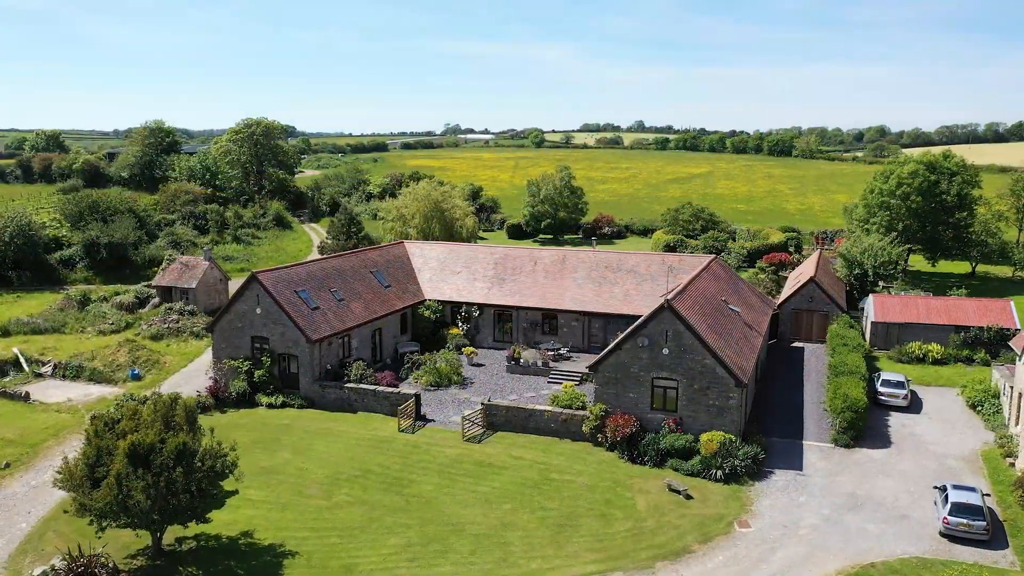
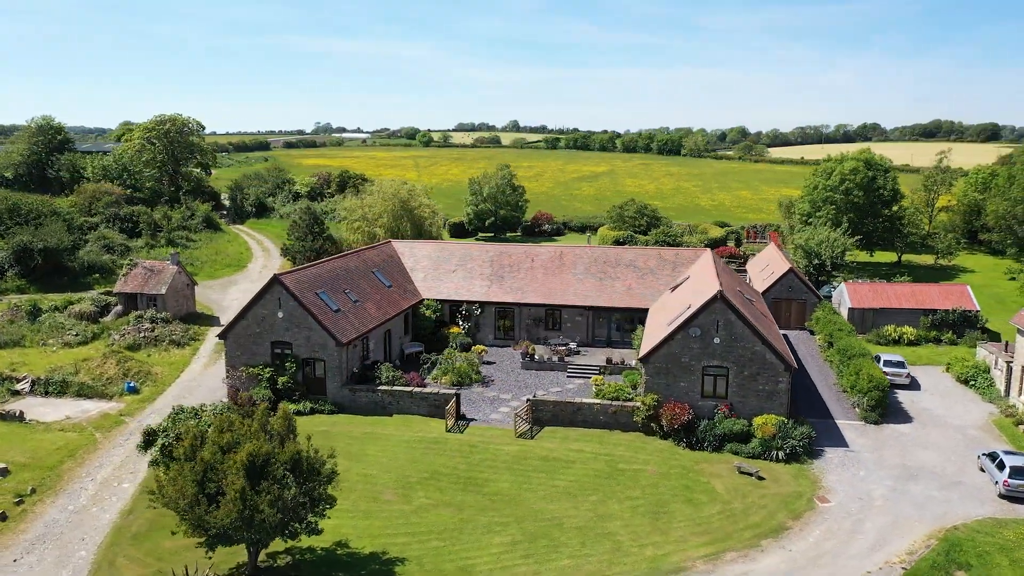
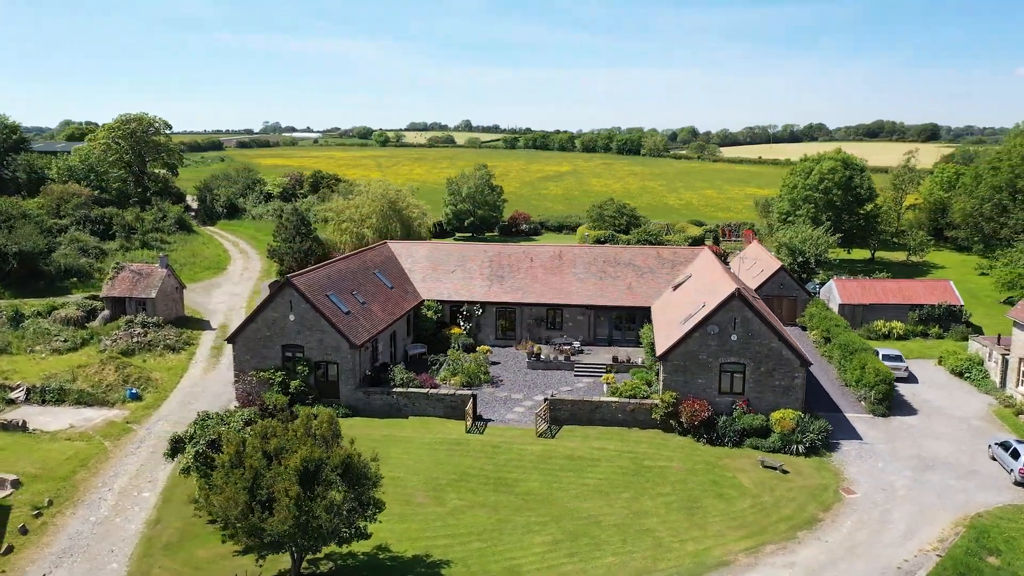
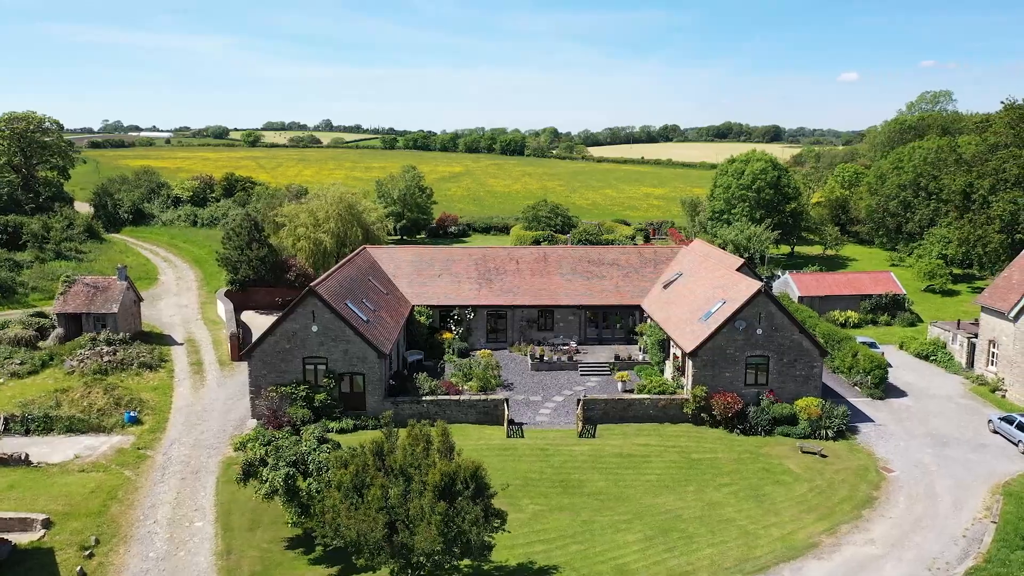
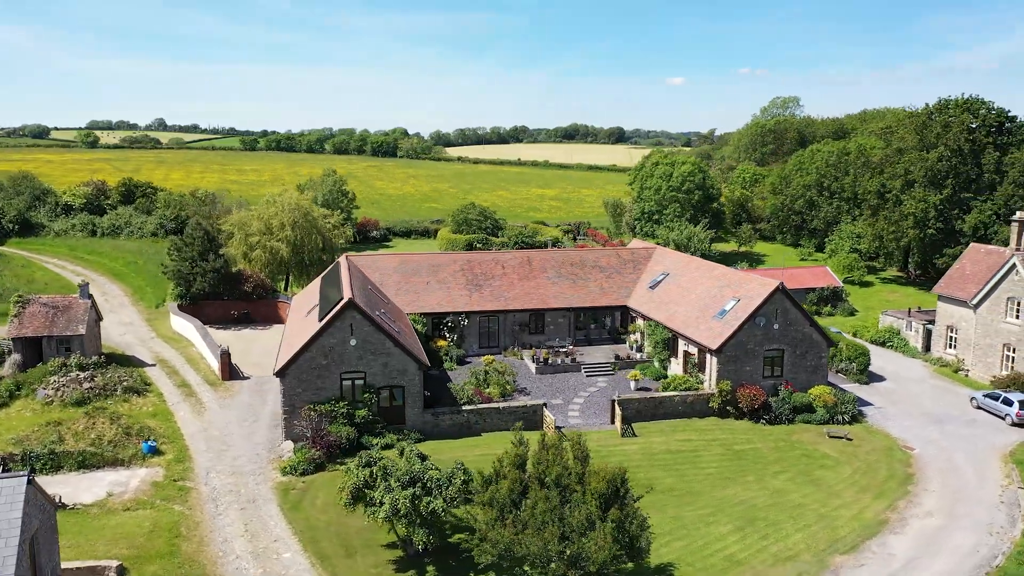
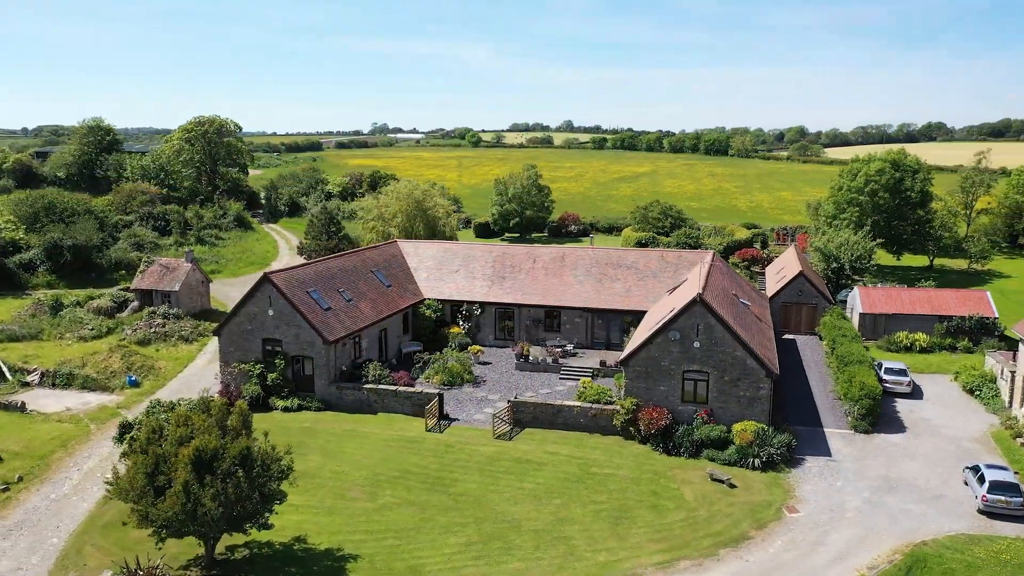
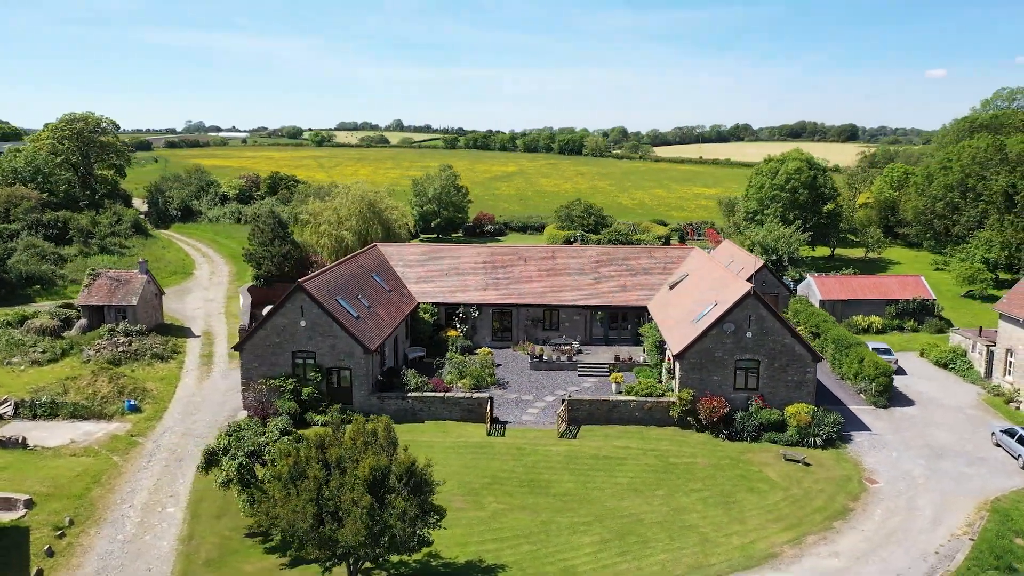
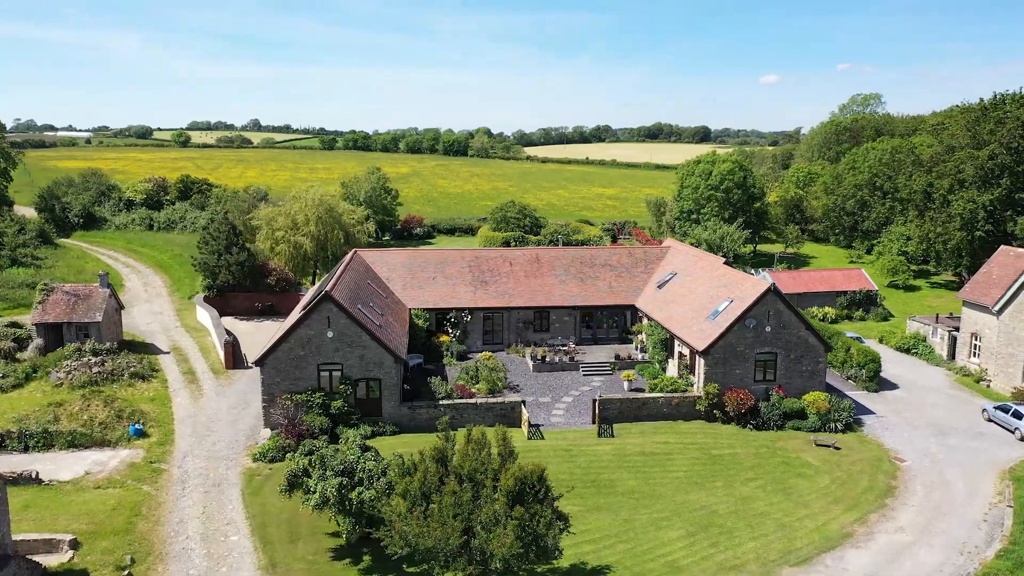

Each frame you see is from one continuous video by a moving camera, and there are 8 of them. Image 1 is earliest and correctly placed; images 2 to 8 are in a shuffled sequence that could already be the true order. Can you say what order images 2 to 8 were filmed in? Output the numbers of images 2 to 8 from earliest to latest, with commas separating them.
6, 2, 3, 7, 4, 8, 5
